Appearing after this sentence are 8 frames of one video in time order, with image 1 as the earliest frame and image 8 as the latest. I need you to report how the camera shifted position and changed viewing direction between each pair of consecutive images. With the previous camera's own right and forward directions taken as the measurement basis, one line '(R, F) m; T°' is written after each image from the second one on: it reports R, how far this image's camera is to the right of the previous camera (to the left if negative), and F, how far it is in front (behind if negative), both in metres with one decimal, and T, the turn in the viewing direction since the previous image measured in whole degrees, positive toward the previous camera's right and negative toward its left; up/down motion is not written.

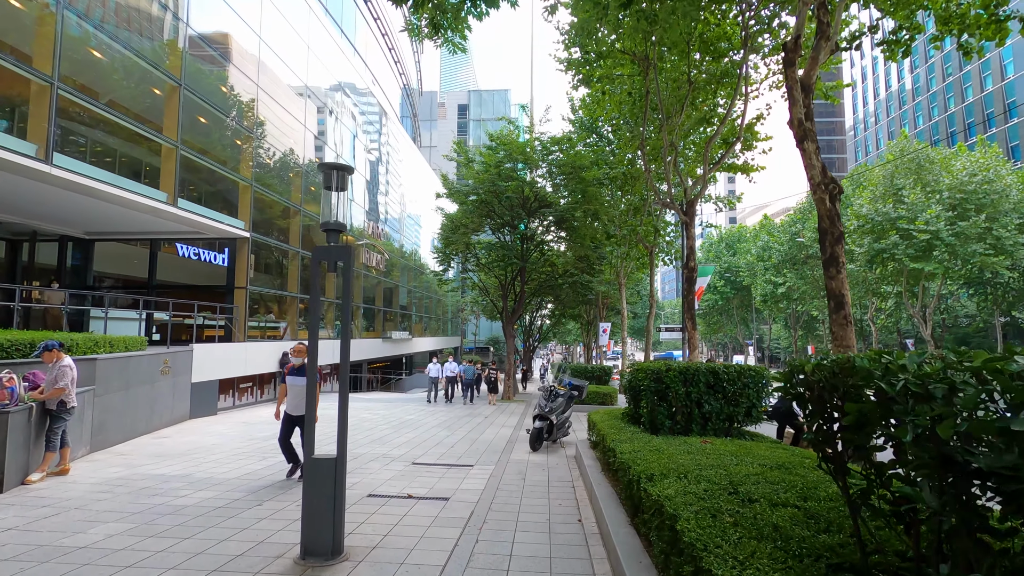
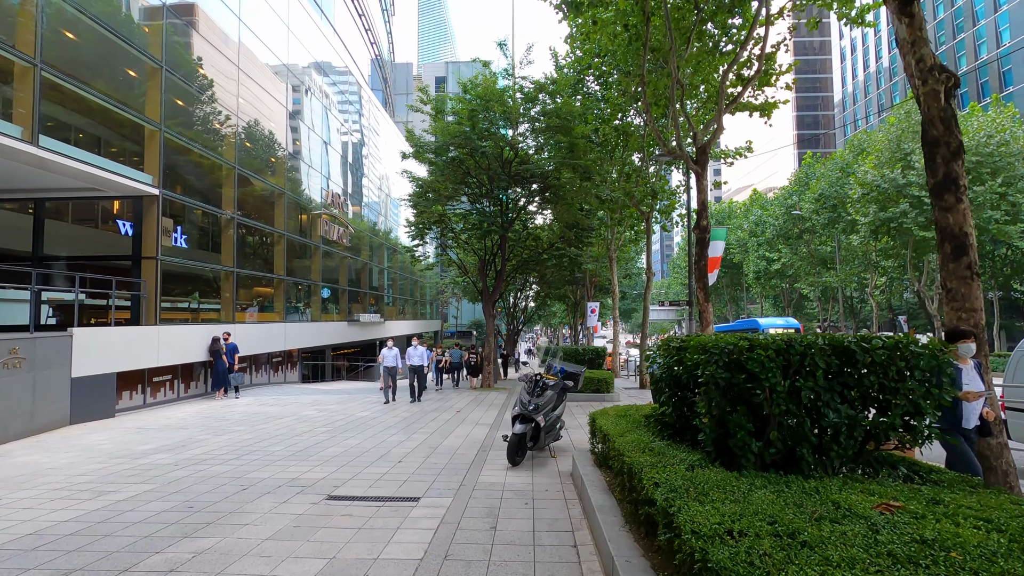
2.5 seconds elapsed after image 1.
(+0.2, +2.6) m; +2°
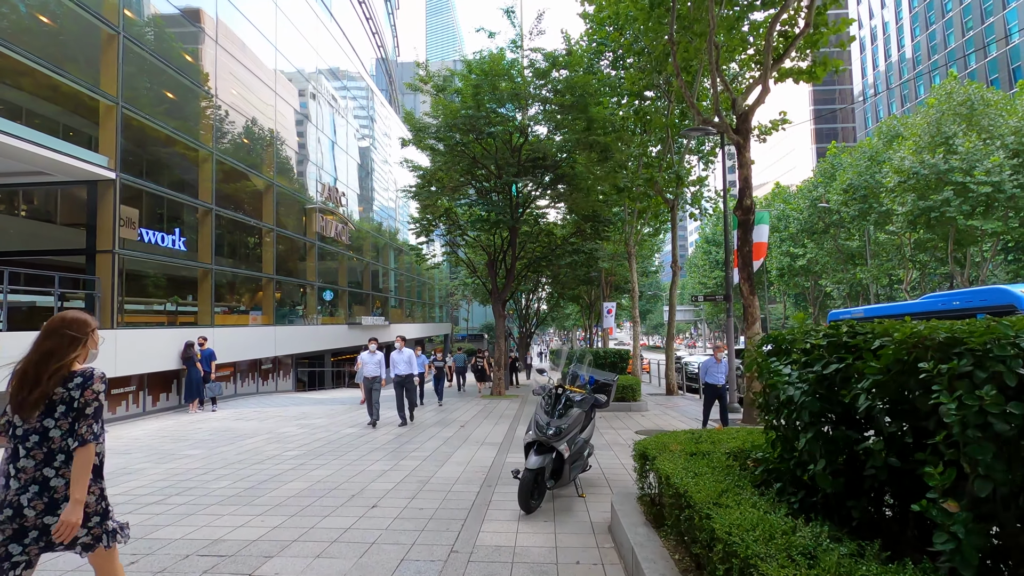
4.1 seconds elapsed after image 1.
(0.0, +1.7) m; -1°
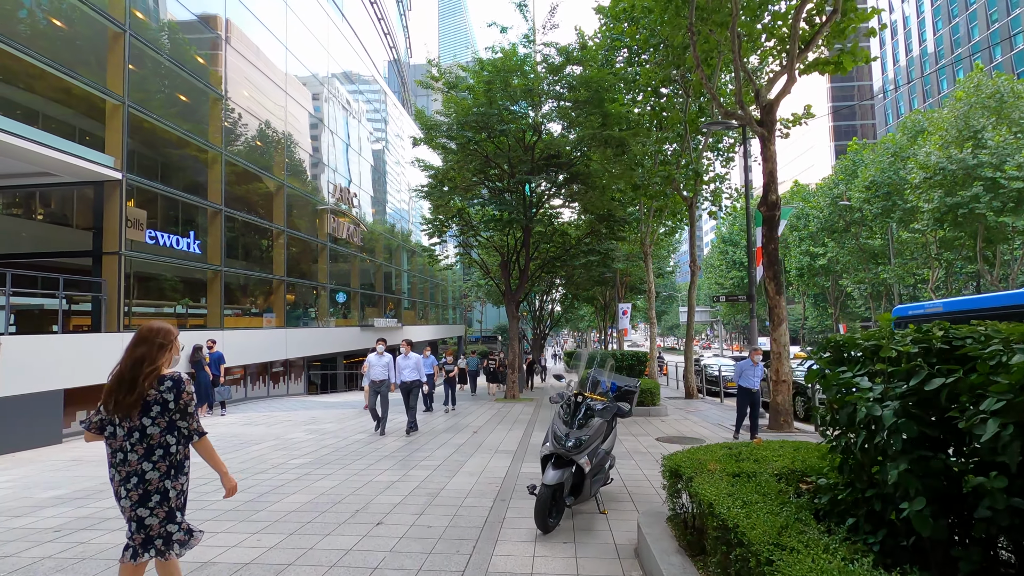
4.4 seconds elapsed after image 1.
(0.0, +0.4) m; -1°
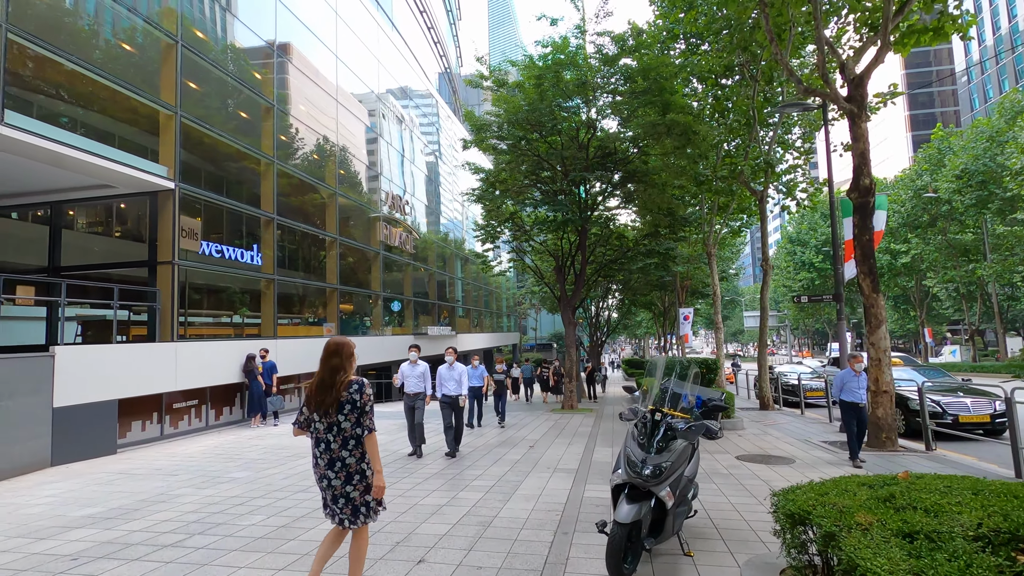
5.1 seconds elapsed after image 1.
(0.0, +0.7) m; -6°
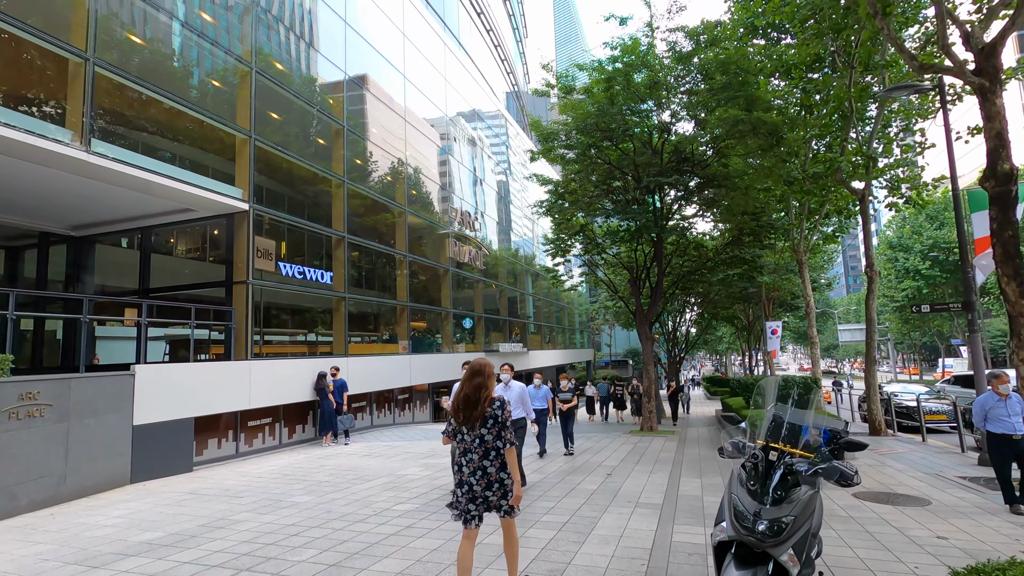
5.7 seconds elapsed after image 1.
(0.0, +0.6) m; -8°
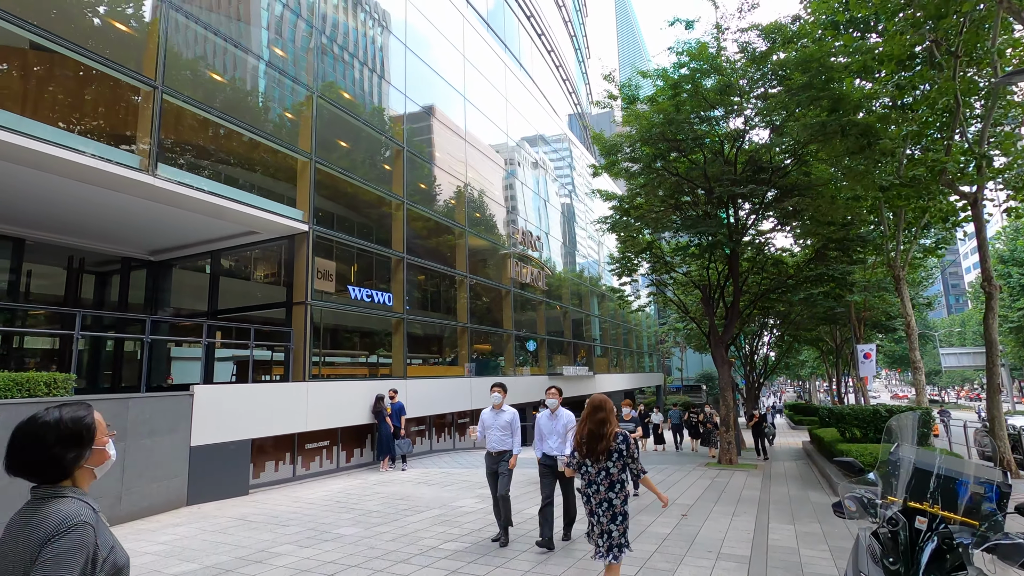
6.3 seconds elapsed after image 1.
(+0.1, +0.6) m; -7°
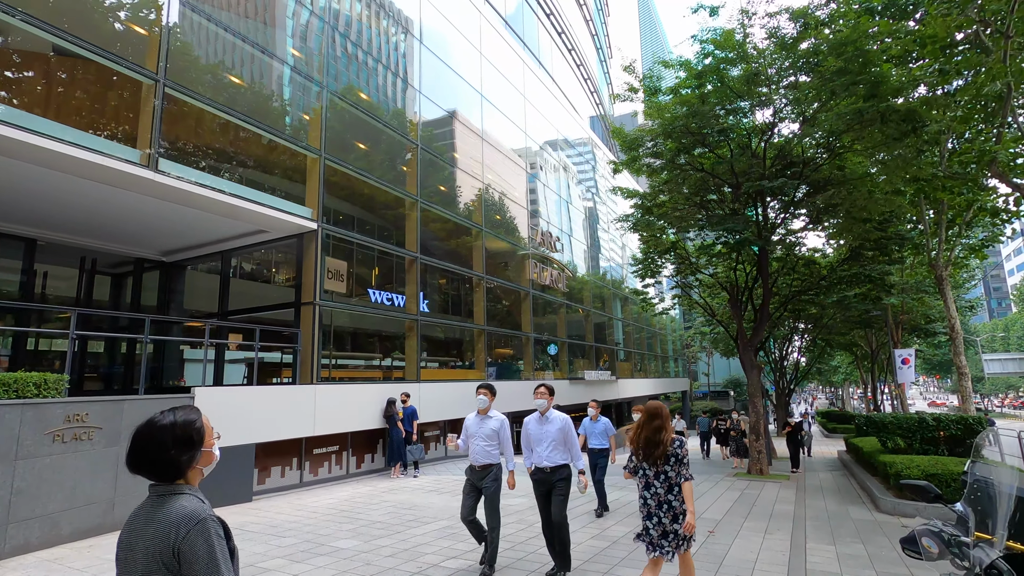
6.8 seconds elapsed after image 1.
(+0.2, +0.5) m; -3°
